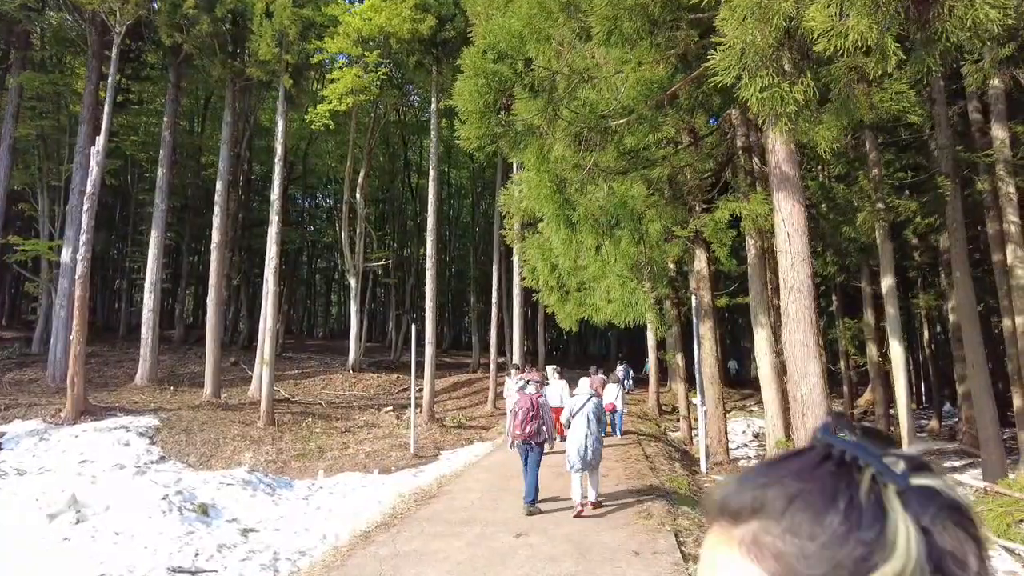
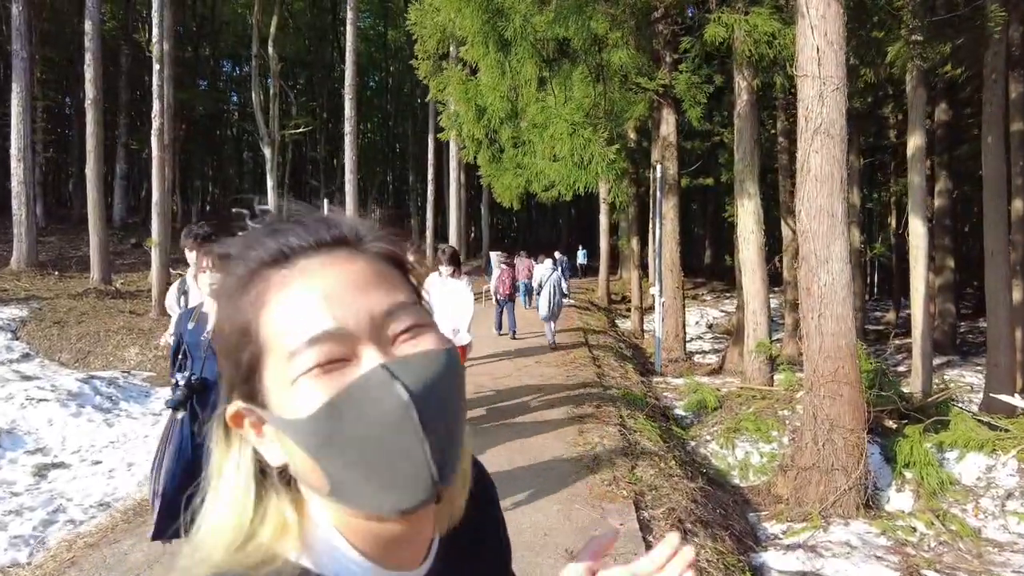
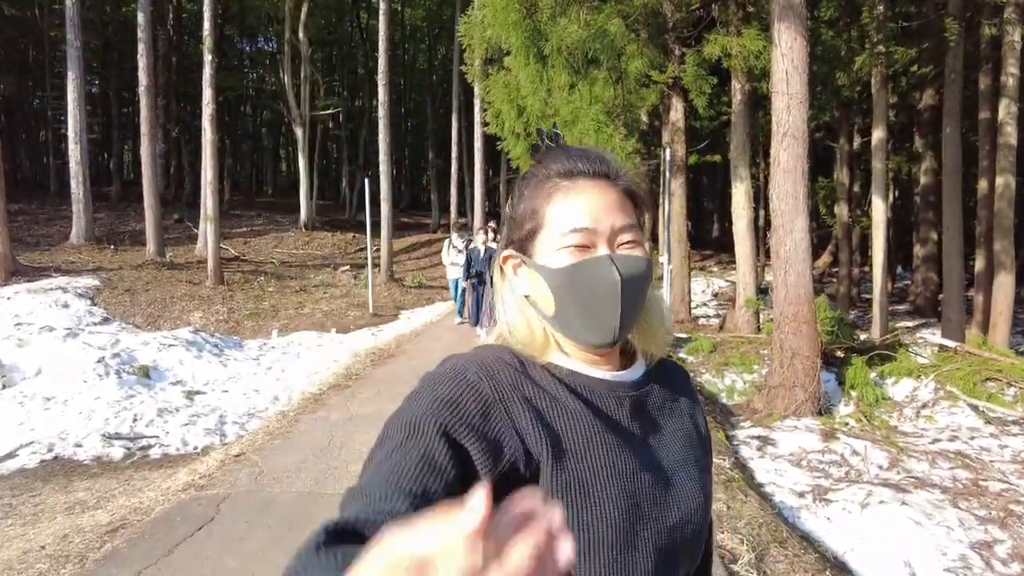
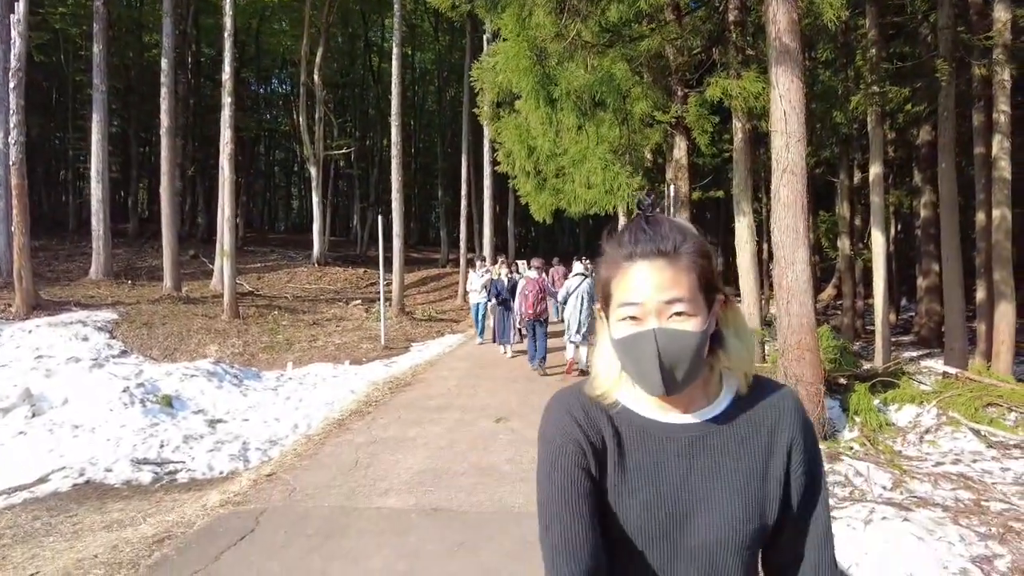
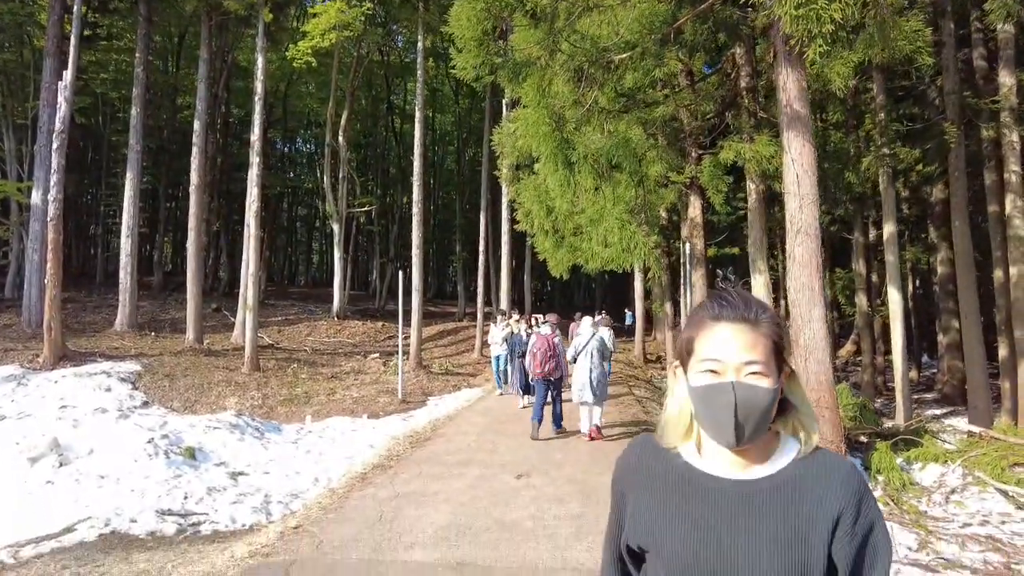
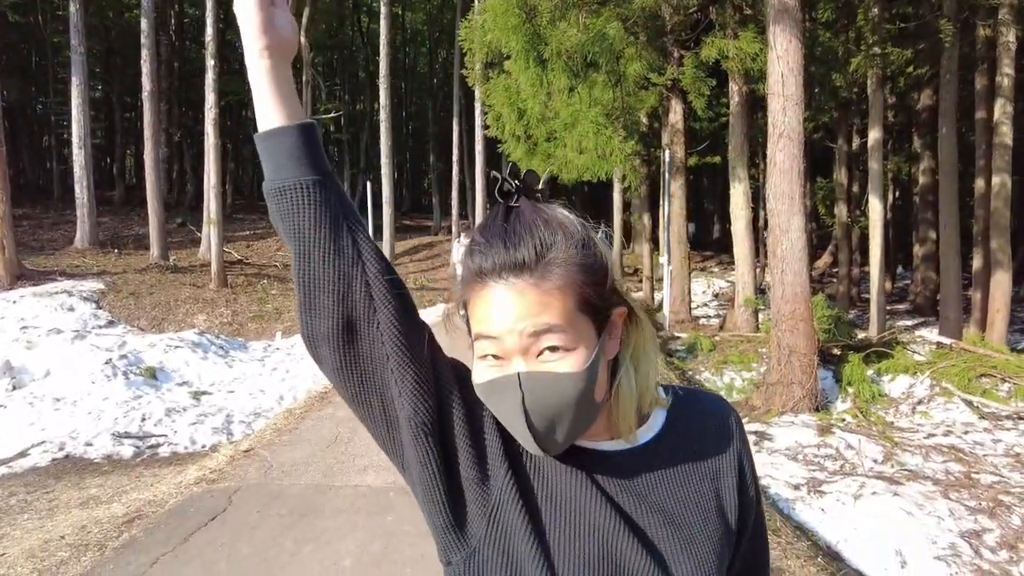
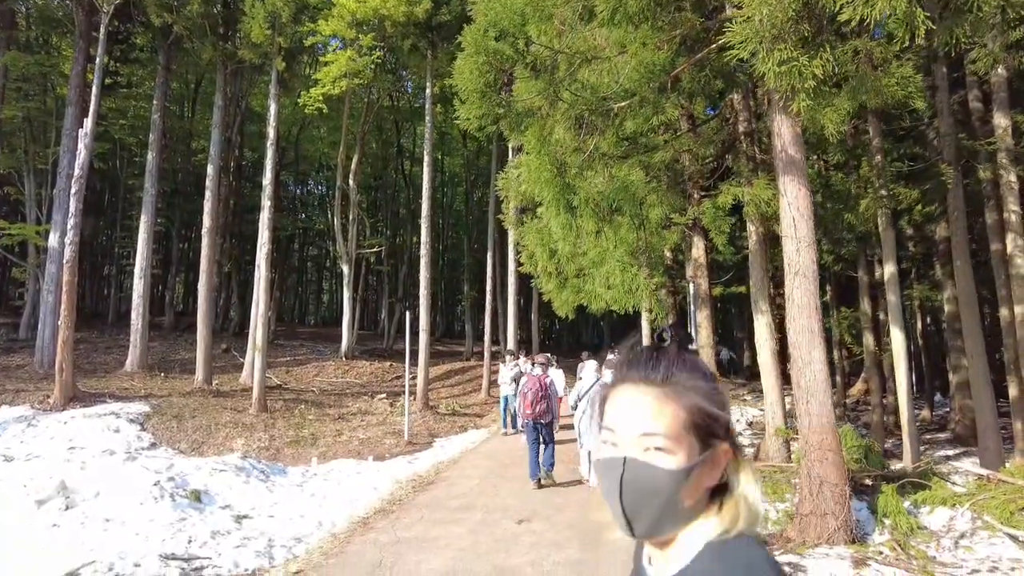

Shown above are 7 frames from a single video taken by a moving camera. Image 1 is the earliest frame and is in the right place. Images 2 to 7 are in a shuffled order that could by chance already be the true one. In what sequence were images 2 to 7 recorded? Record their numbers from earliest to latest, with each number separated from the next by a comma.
7, 5, 4, 6, 3, 2
